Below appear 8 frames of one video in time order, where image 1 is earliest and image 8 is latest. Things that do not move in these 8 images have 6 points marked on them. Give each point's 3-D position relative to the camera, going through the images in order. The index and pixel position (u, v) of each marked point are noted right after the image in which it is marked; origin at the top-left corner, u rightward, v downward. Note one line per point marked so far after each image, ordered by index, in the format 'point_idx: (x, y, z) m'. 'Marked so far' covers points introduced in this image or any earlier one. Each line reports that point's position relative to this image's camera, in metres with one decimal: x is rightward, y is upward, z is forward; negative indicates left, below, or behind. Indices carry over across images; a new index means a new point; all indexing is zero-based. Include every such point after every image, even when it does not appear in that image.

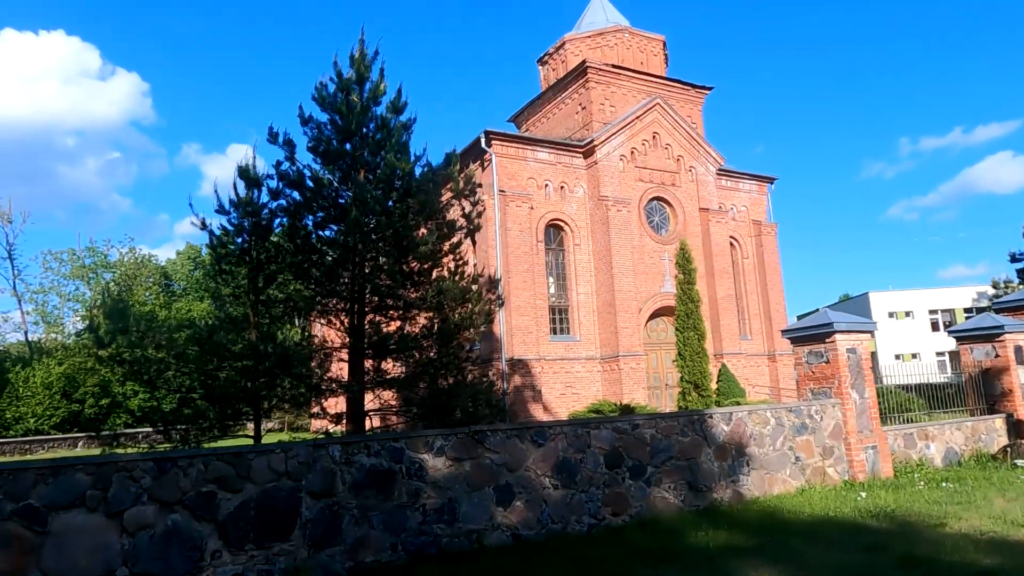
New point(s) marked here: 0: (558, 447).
0: (+0.5, -1.7, +6.9) m
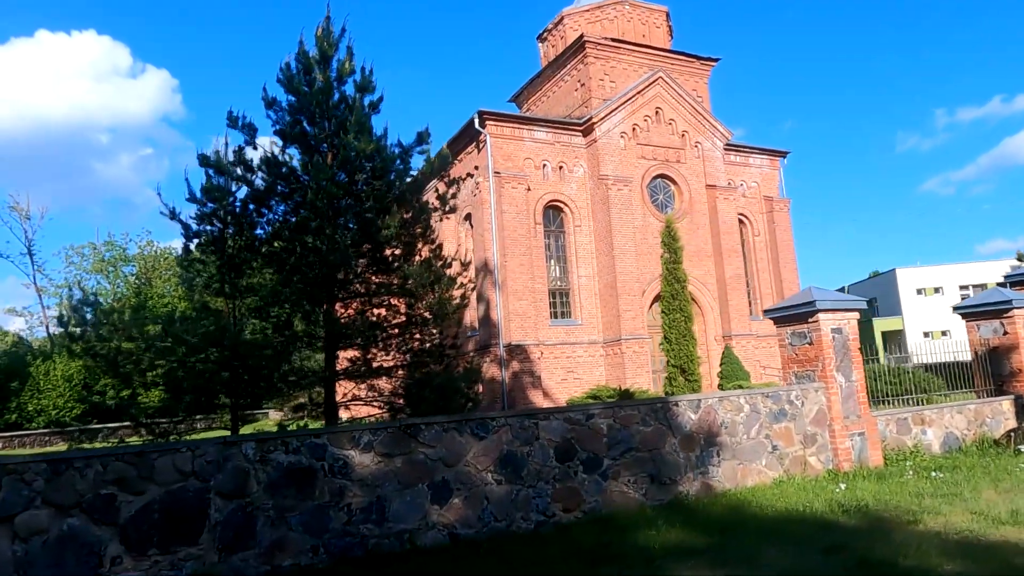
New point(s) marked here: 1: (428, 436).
0: (-0.1, -1.5, +6.5) m
1: (-0.8, -1.4, +6.2) m
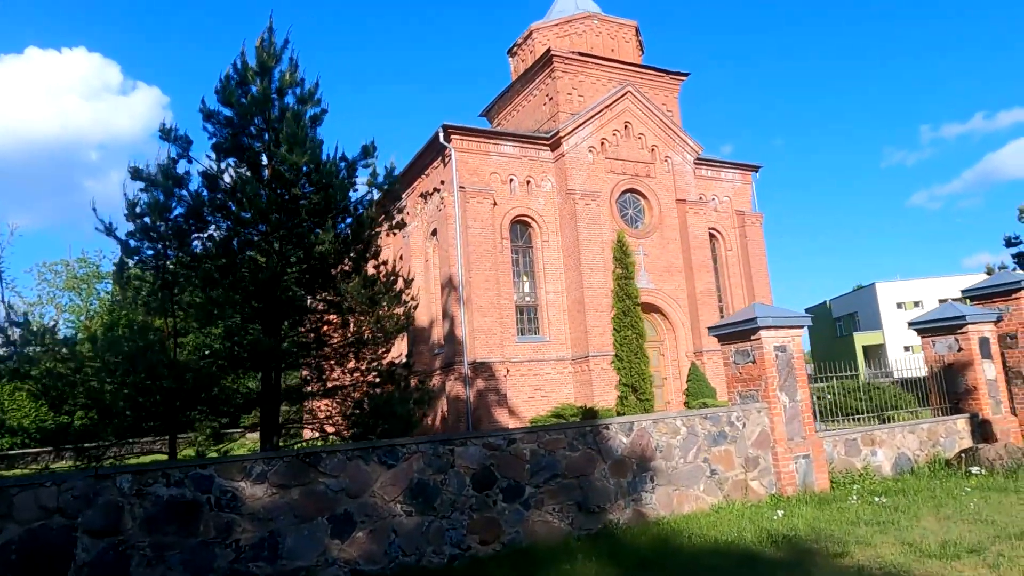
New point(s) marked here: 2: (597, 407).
0: (-0.9, -1.6, +6.1) m
1: (-1.6, -1.5, +5.8) m
2: (+2.3, -3.3, +18.4) m
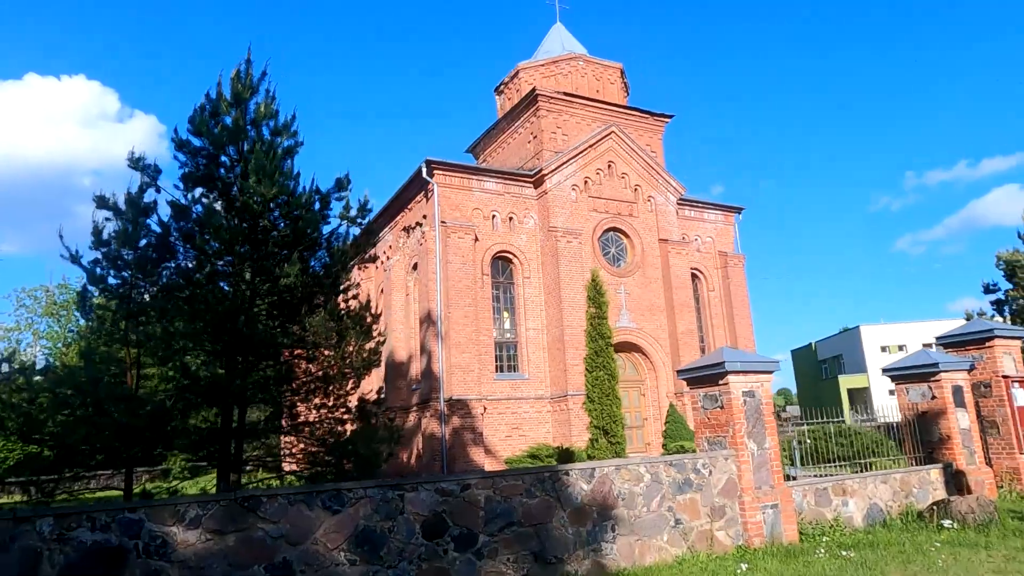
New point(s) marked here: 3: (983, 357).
0: (-1.3, -2.0, +5.8) m
1: (-2.0, -1.8, +5.5) m
2: (+1.7, -4.3, +18.1) m
3: (+7.4, -1.1, +10.4) m
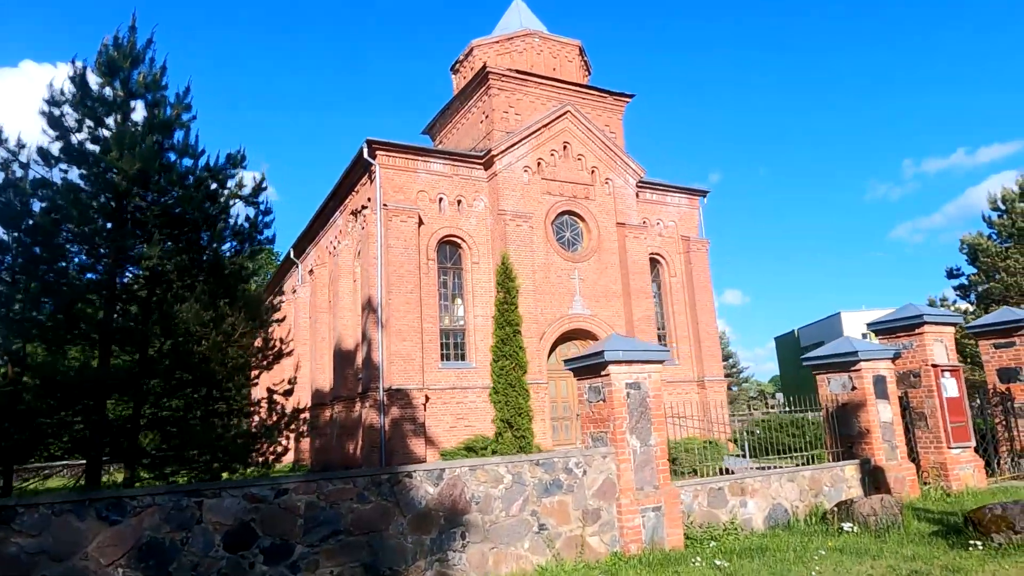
0: (-2.8, -1.8, +5.1) m
1: (-3.5, -1.7, +4.8) m
2: (+0.2, -4.0, +17.5) m
3: (+5.9, -0.8, +9.7) m
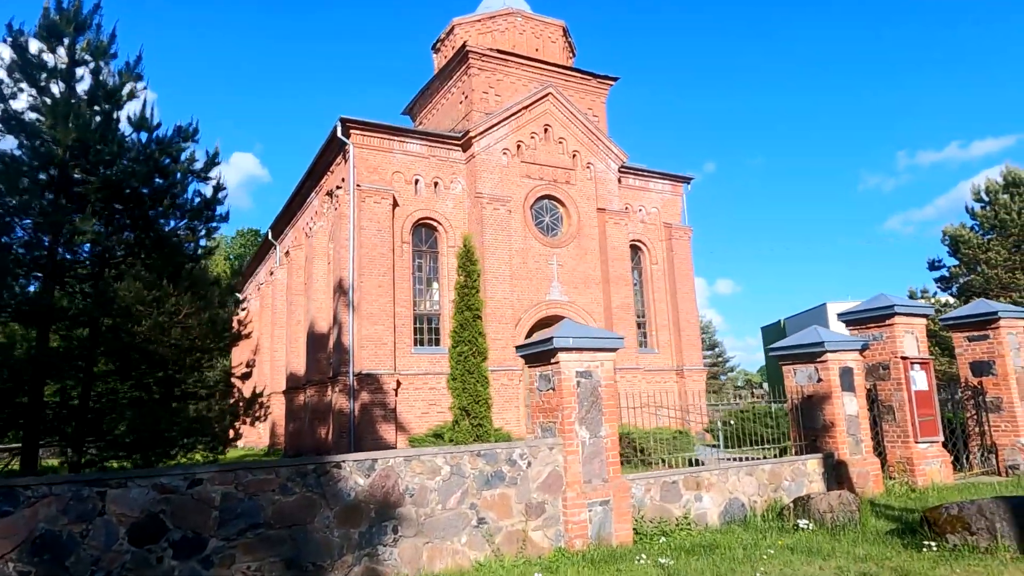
0: (-3.4, -1.6, +4.8) m
1: (-4.0, -1.5, +4.5) m
2: (-0.6, -3.6, +17.2) m
3: (+5.3, -0.7, +9.4) m
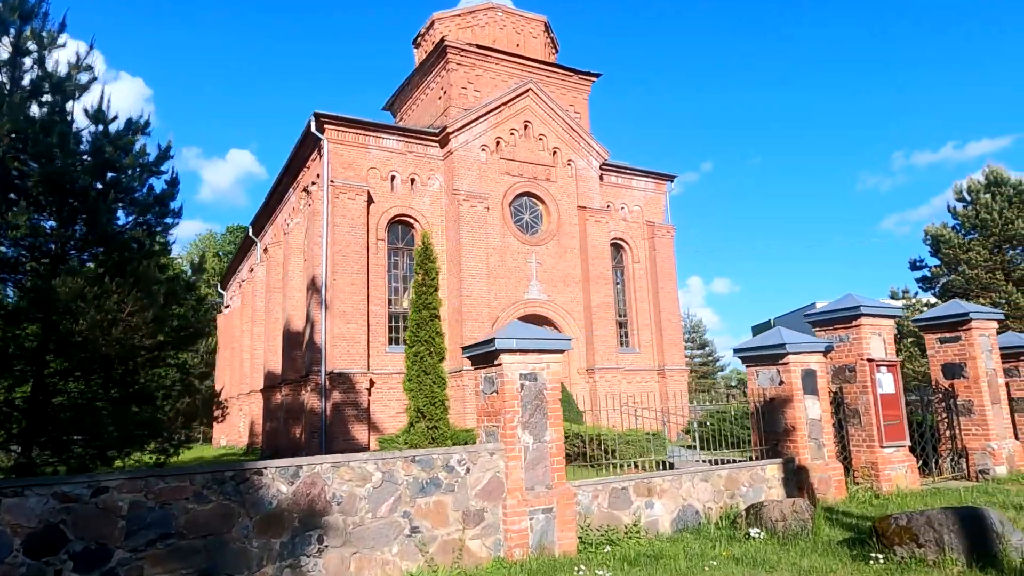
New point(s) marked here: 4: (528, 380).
0: (-4.0, -1.6, +4.5) m
1: (-4.6, -1.5, +4.2) m
2: (-1.2, -3.5, +16.9) m
3: (+4.7, -0.7, +9.2) m
4: (+0.2, -0.9, +6.7) m
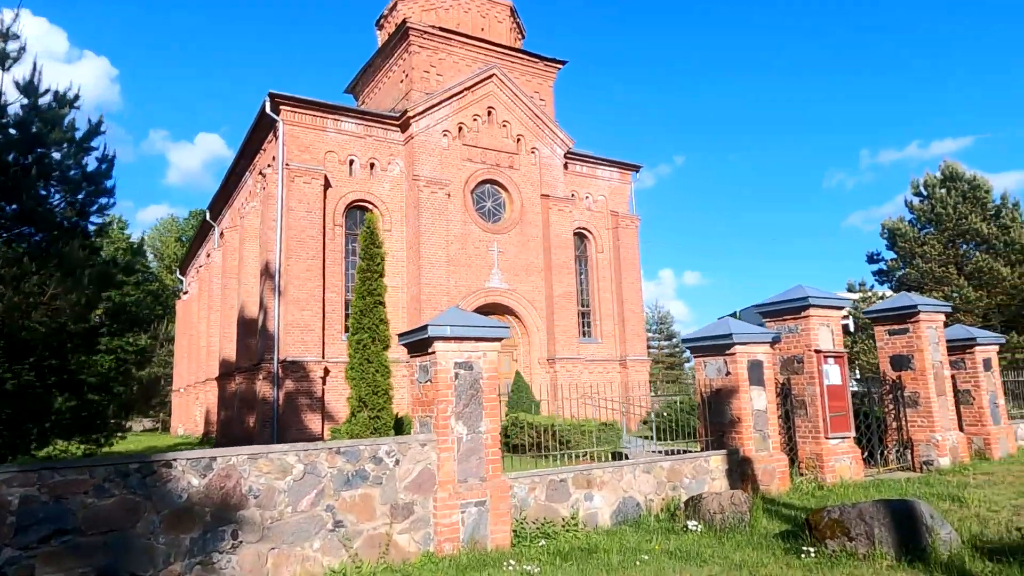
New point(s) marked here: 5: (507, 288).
0: (-4.5, -1.5, +4.1) m
1: (-5.1, -1.3, +3.8) m
2: (-2.3, -3.2, +16.7) m
3: (+3.9, -0.6, +9.2) m
4: (-0.5, -0.8, +6.4) m
5: (-0.1, 0.0, +19.6) m
